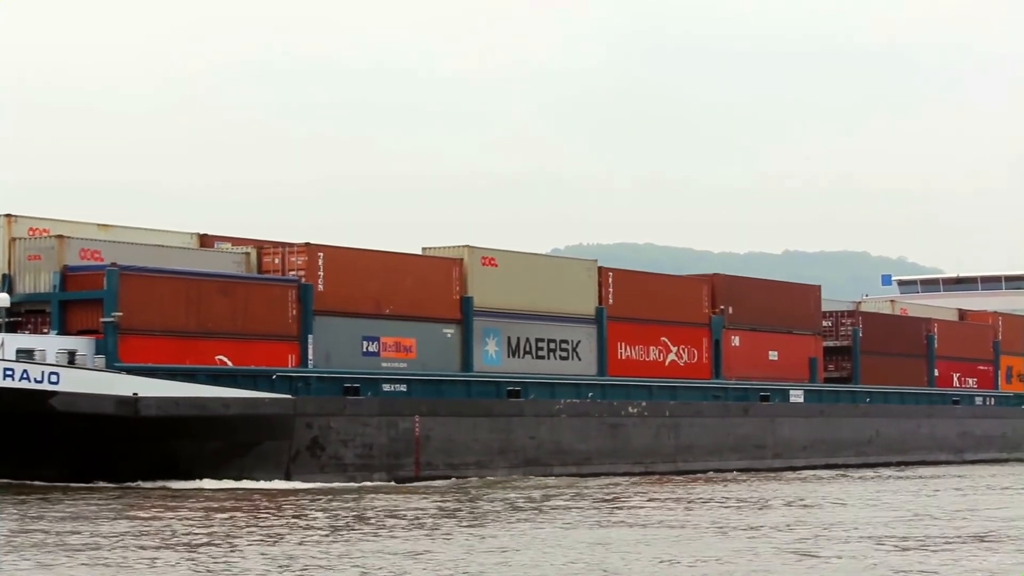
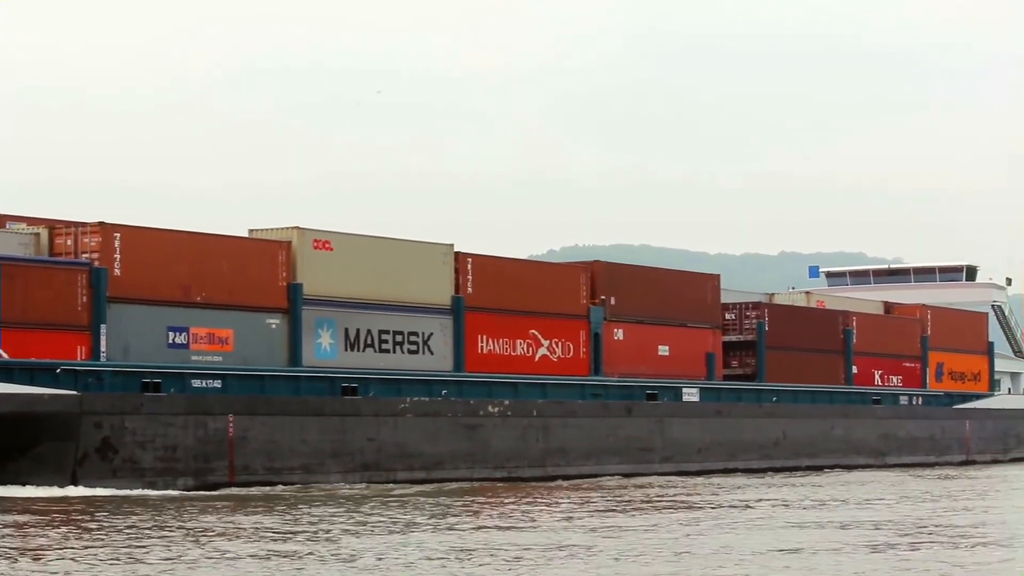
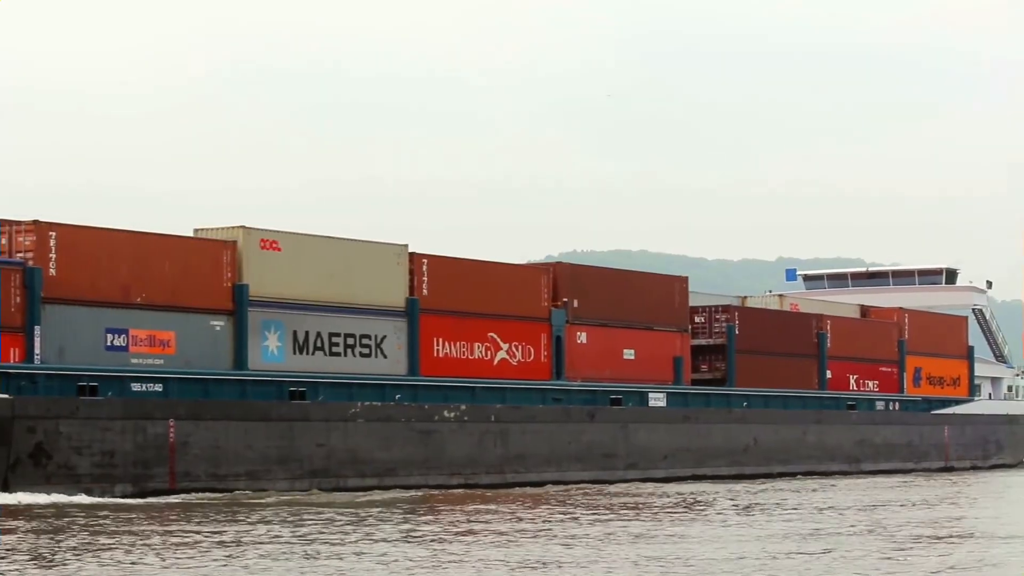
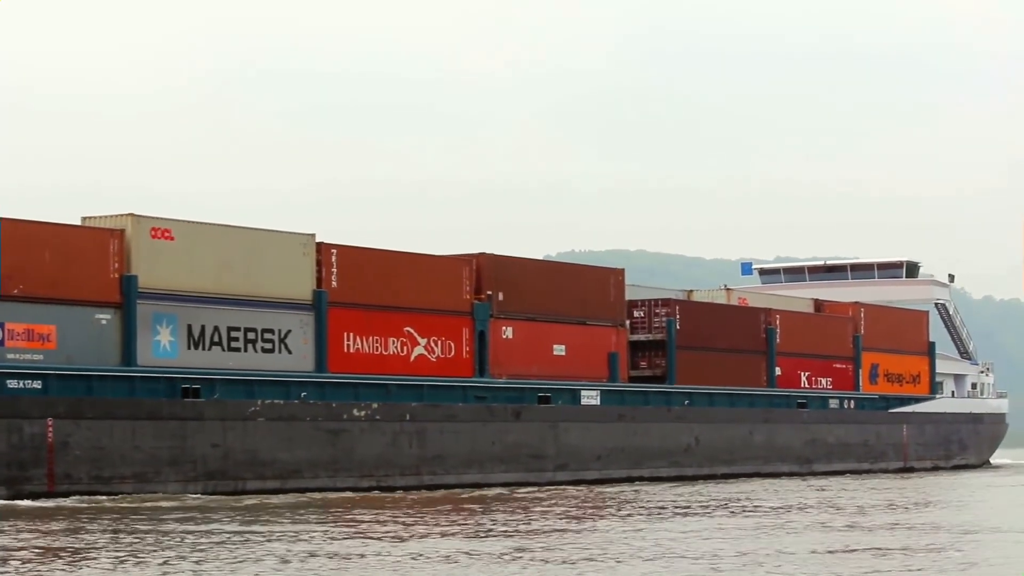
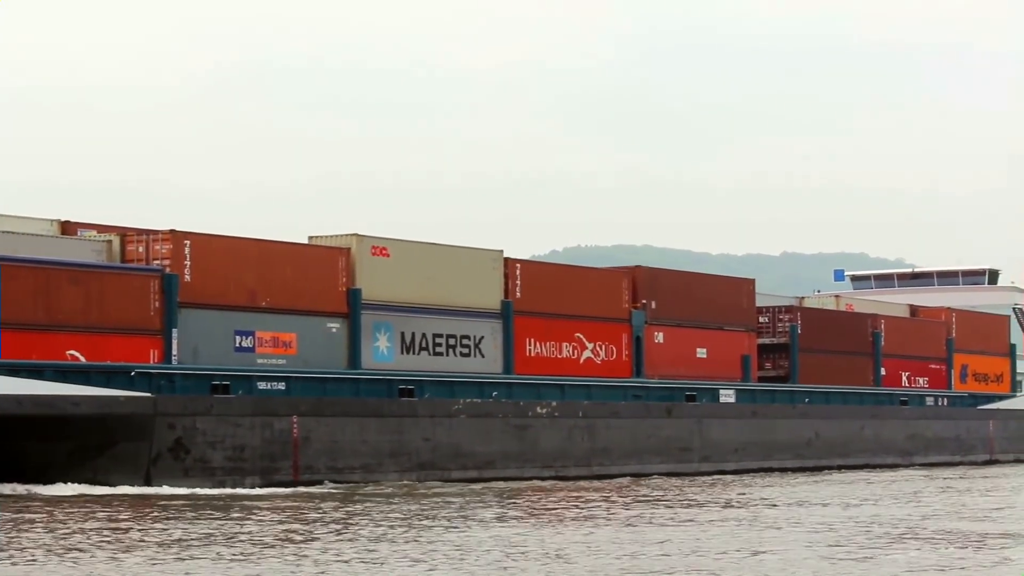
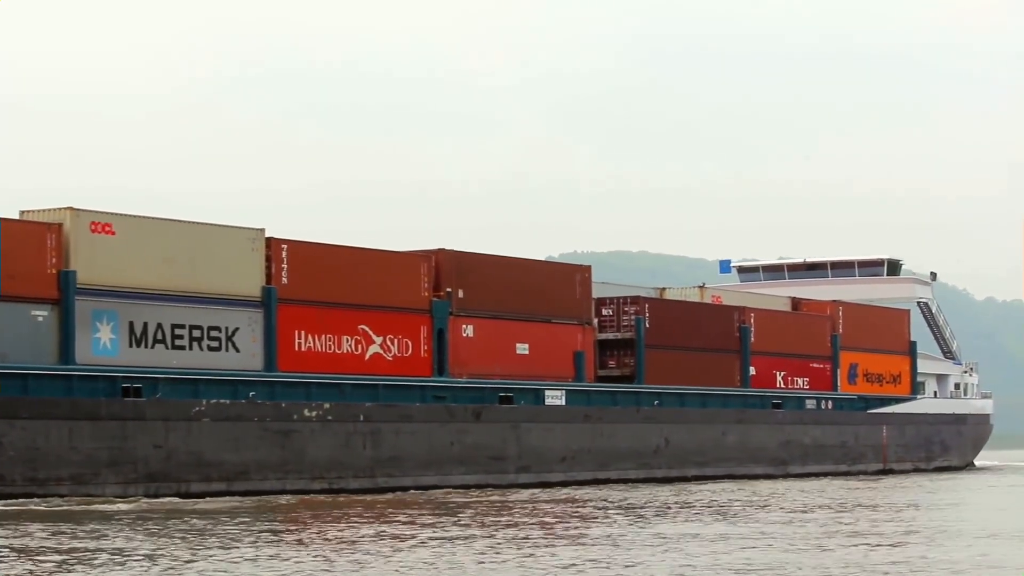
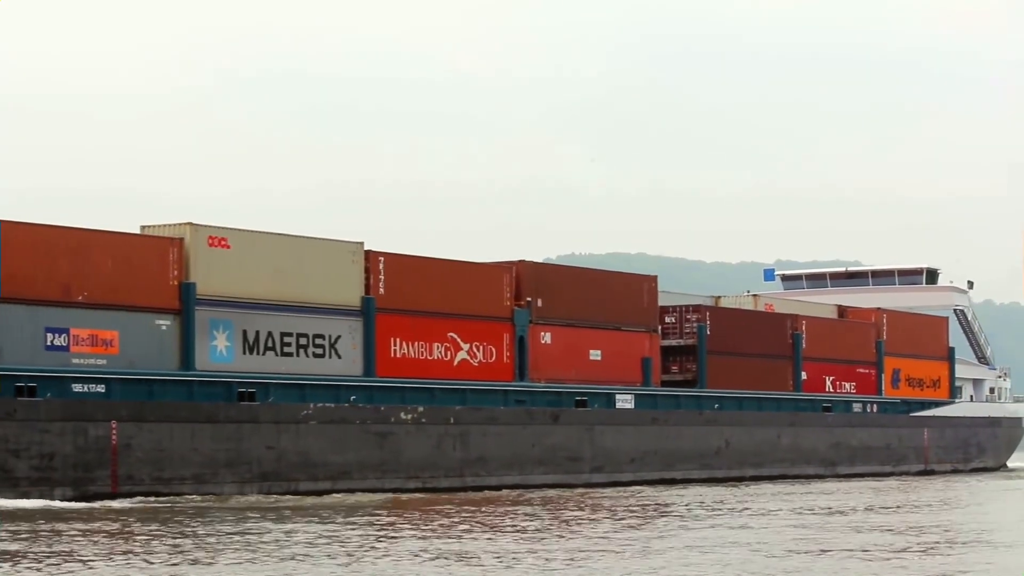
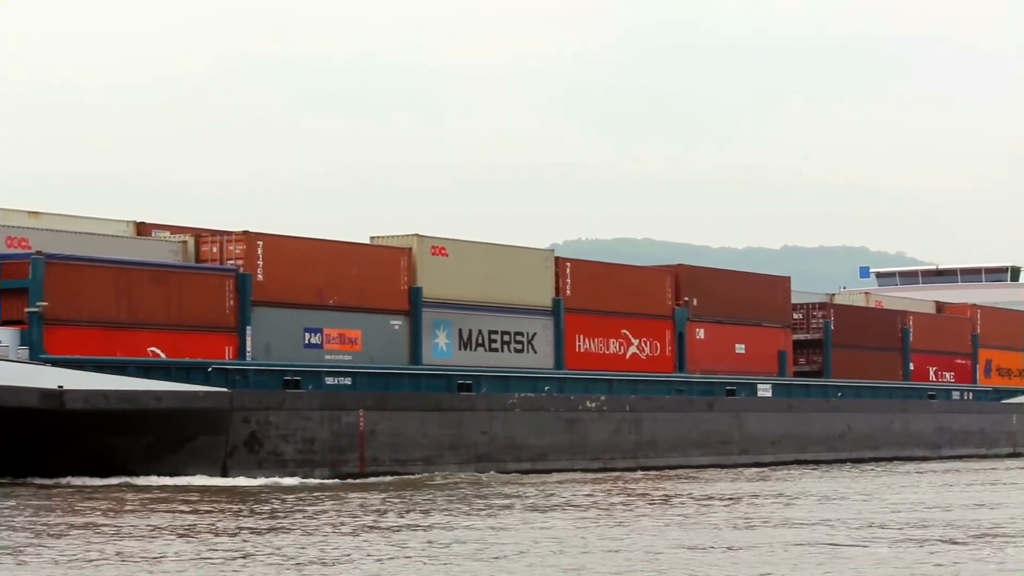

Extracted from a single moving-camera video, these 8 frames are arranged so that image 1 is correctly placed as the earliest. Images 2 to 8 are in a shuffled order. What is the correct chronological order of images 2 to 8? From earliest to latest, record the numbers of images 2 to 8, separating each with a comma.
8, 5, 2, 3, 7, 4, 6
